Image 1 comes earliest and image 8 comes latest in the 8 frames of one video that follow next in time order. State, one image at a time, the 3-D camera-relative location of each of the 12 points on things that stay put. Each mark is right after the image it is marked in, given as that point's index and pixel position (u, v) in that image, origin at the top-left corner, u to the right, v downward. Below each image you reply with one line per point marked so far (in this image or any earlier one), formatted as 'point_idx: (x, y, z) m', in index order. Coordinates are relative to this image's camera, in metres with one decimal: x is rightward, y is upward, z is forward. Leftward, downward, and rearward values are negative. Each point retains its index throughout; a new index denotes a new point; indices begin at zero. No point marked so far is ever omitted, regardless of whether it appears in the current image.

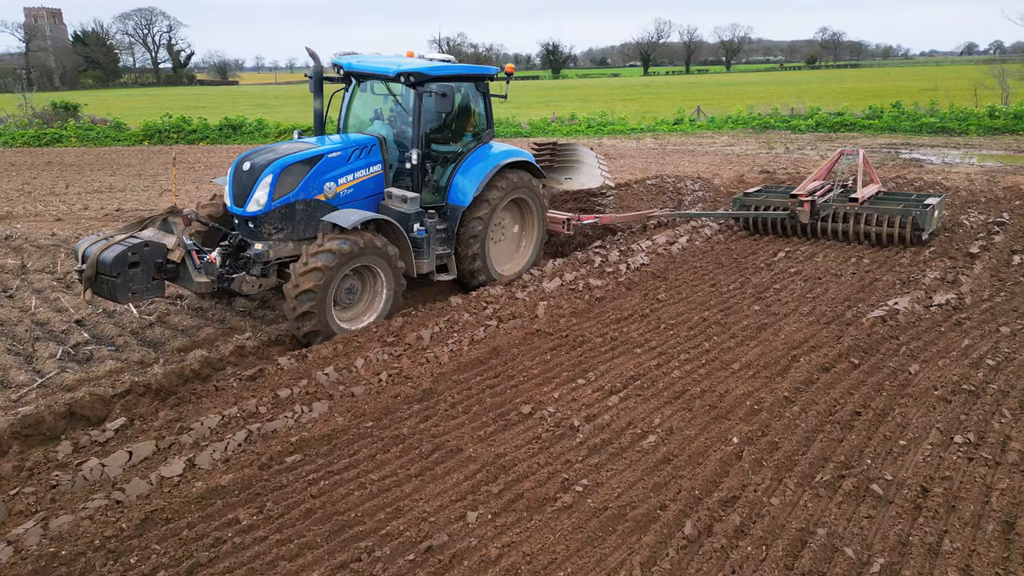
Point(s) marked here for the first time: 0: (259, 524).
0: (-1.2, -1.1, +3.4) m
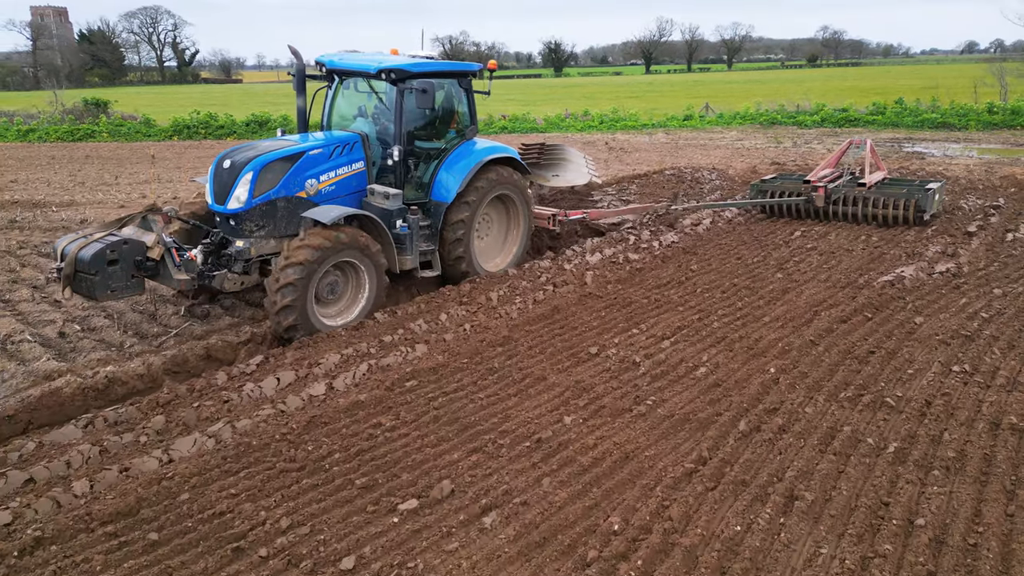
0: (-0.7, -0.8, +4.3) m
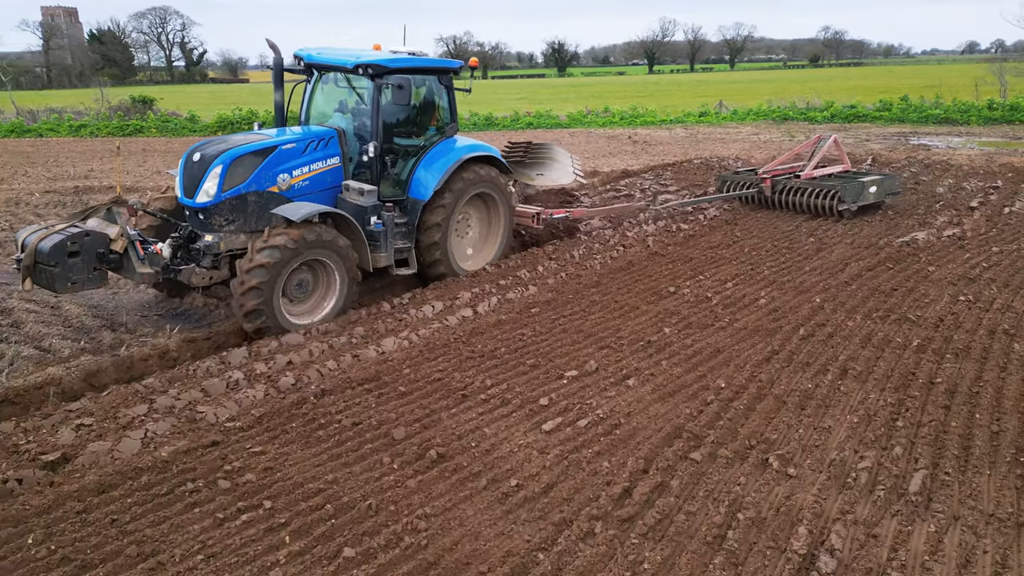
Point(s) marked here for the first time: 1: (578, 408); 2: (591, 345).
0: (+0.2, -0.4, +5.6) m
1: (+0.4, -0.7, +4.3) m
2: (+0.6, -0.4, +5.3) m
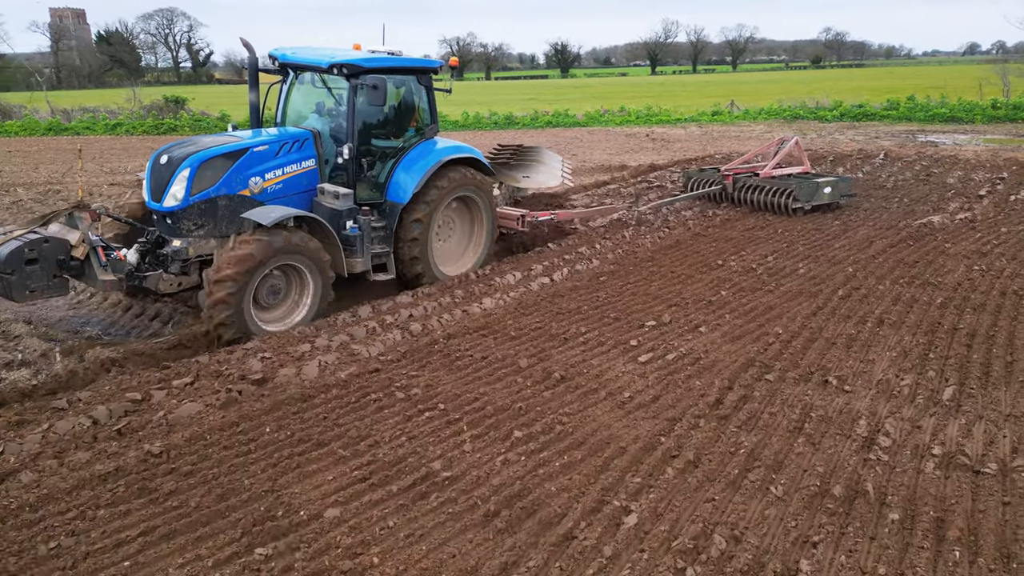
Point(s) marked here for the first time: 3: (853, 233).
0: (+0.9, -0.1, +6.5) m
1: (+1.1, -0.4, +5.2) m
2: (+1.3, -0.1, +6.2) m
3: (+4.3, +0.7, +9.0) m
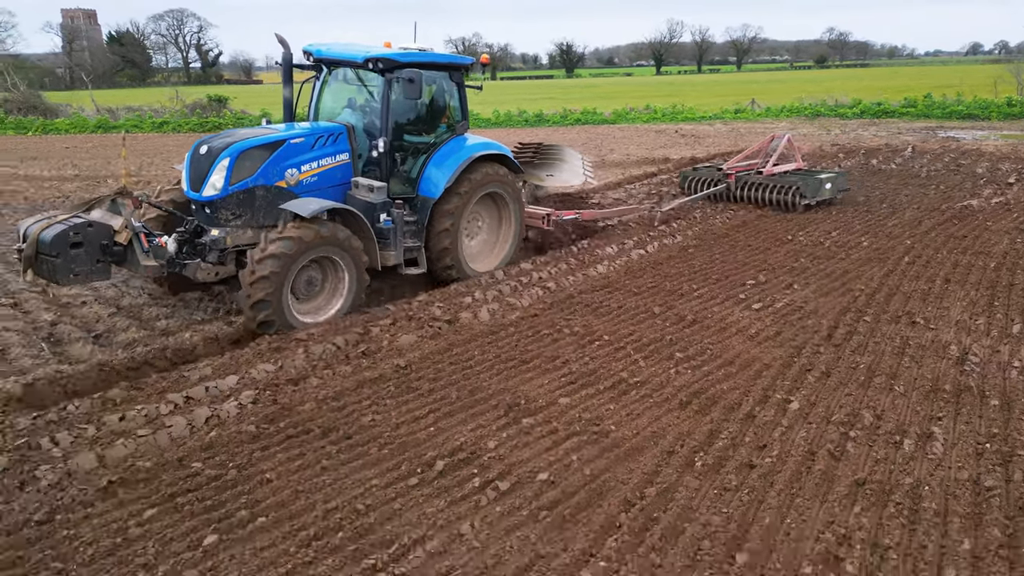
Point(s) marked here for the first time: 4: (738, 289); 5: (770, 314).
0: (+2.1, +0.3, +7.5) m
1: (+2.2, -0.1, +6.2) m
2: (+2.4, +0.2, +7.2) m
3: (+5.4, +1.0, +10.0) m
4: (+2.1, 0.0, +6.5) m
5: (+2.1, -0.2, +5.7) m
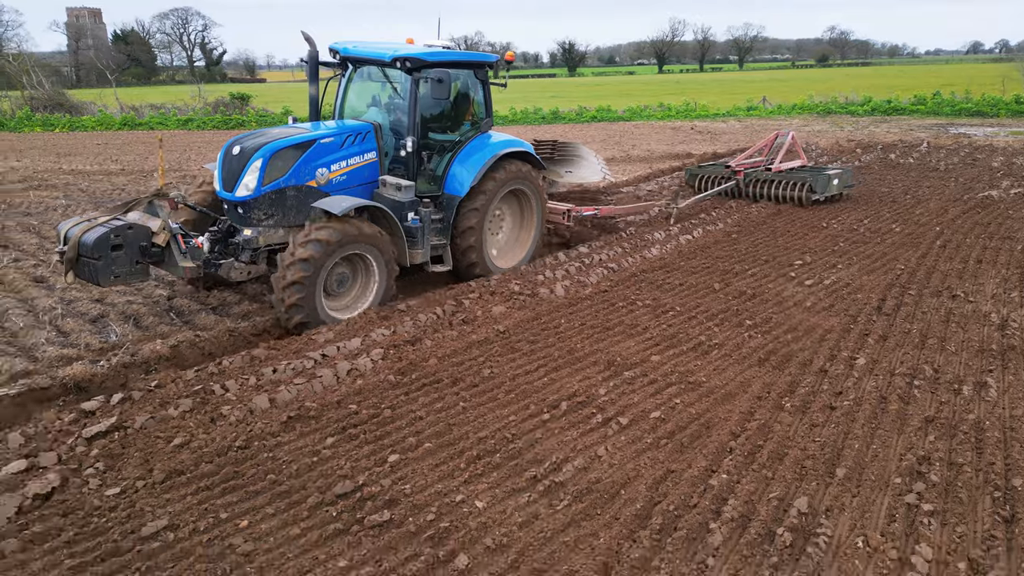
0: (+2.7, +0.5, +8.1) m
1: (+2.9, +0.1, +6.8) m
2: (+3.1, +0.4, +7.8) m
3: (+6.1, +1.2, +10.5) m
4: (+2.7, +0.2, +7.0) m
5: (+2.7, 0.0, +6.3) m
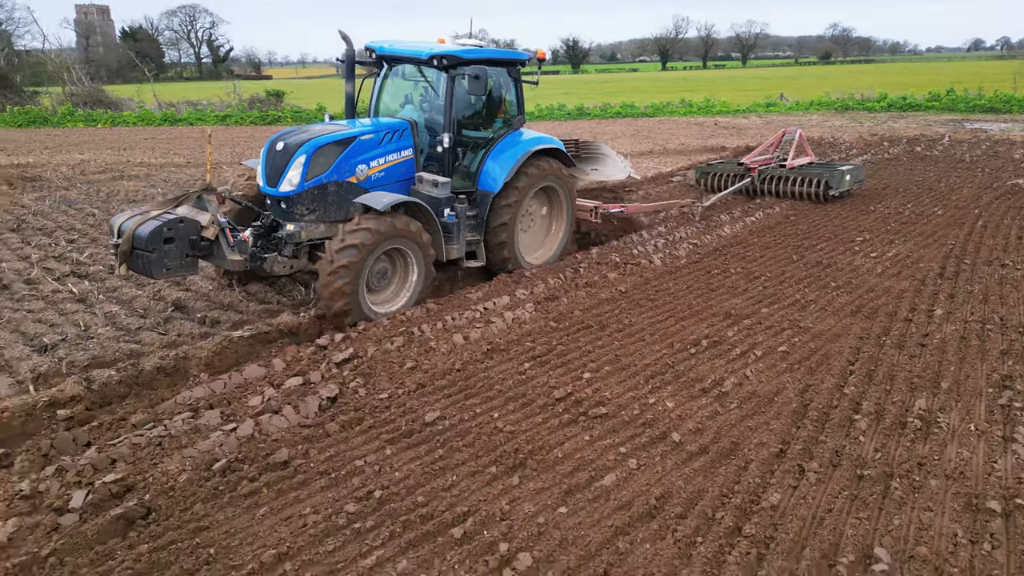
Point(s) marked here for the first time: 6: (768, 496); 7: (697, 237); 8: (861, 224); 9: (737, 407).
0: (+3.8, +0.8, +9.0) m
1: (+3.9, +0.4, +7.7) m
2: (+4.1, +0.7, +8.7) m
3: (+7.2, +1.5, +11.4) m
4: (+3.8, +0.5, +7.9) m
5: (+3.8, +0.3, +7.2) m
6: (+1.1, -0.9, +3.2) m
7: (+2.2, +0.6, +8.3) m
8: (+4.4, +0.8, +9.1) m
9: (+1.3, -0.7, +4.0) m
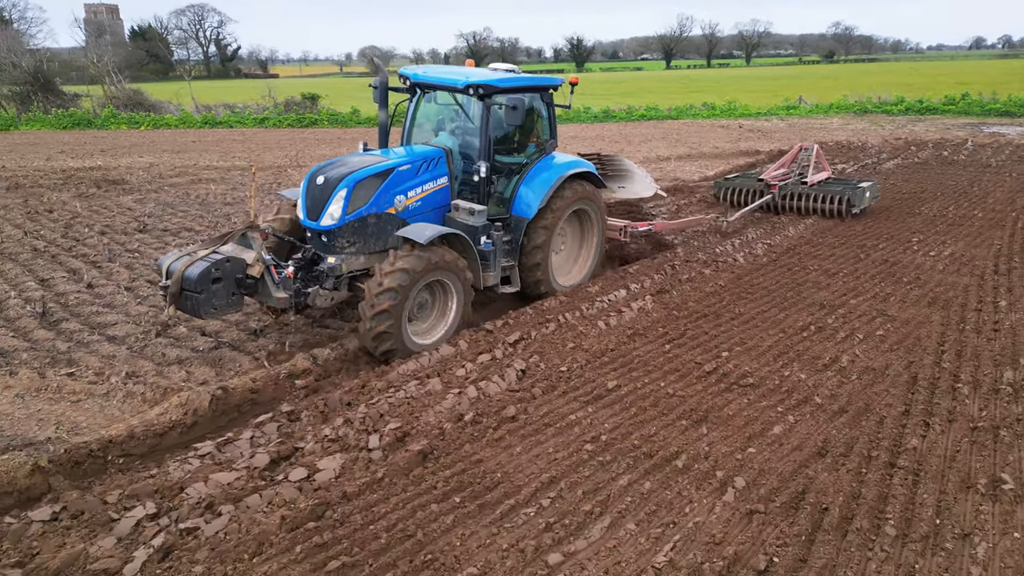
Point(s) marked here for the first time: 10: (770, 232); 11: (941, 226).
0: (+4.9, +0.8, +9.9) m
1: (+5.1, +0.5, +8.6) m
2: (+5.3, +0.8, +9.6) m
3: (+8.3, +1.6, +12.3) m
4: (+4.9, +0.5, +8.8) m
5: (+4.9, +0.3, +8.1) m
6: (+2.3, -0.9, +4.1) m
7: (+3.3, +0.6, +9.2) m
8: (+5.5, +0.9, +10.0) m
9: (+2.4, -0.6, +4.9) m
10: (+3.4, +0.7, +9.6) m
11: (+5.9, +0.9, +9.9) m
